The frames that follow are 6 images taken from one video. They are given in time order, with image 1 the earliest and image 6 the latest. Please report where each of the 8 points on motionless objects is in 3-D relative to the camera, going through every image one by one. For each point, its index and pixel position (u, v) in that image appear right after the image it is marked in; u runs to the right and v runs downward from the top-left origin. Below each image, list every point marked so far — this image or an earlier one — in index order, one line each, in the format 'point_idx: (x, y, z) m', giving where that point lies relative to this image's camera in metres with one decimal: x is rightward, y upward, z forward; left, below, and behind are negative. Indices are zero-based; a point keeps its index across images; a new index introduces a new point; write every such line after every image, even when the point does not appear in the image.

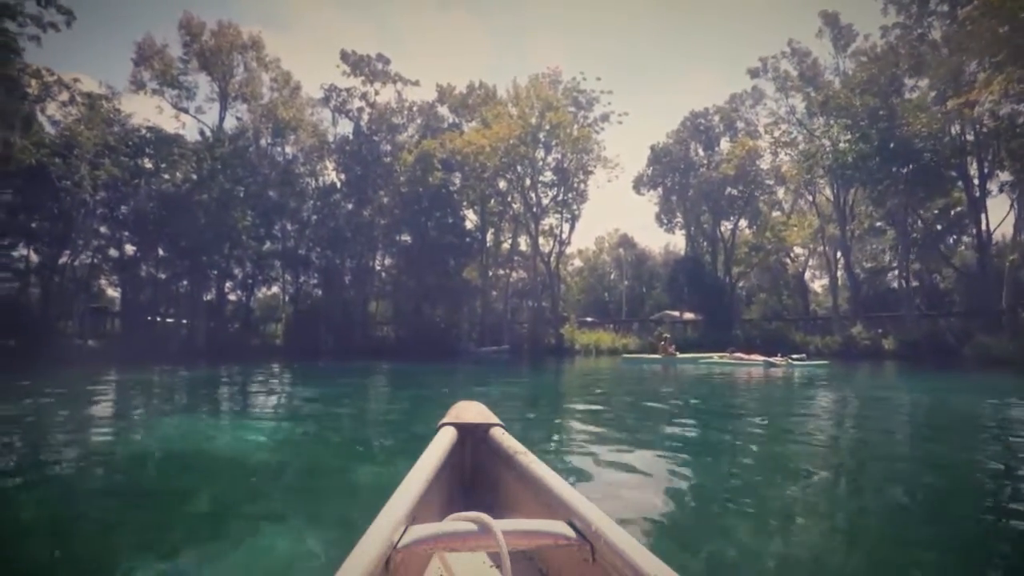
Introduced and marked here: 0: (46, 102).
0: (-9.8, +4.0, +15.0) m
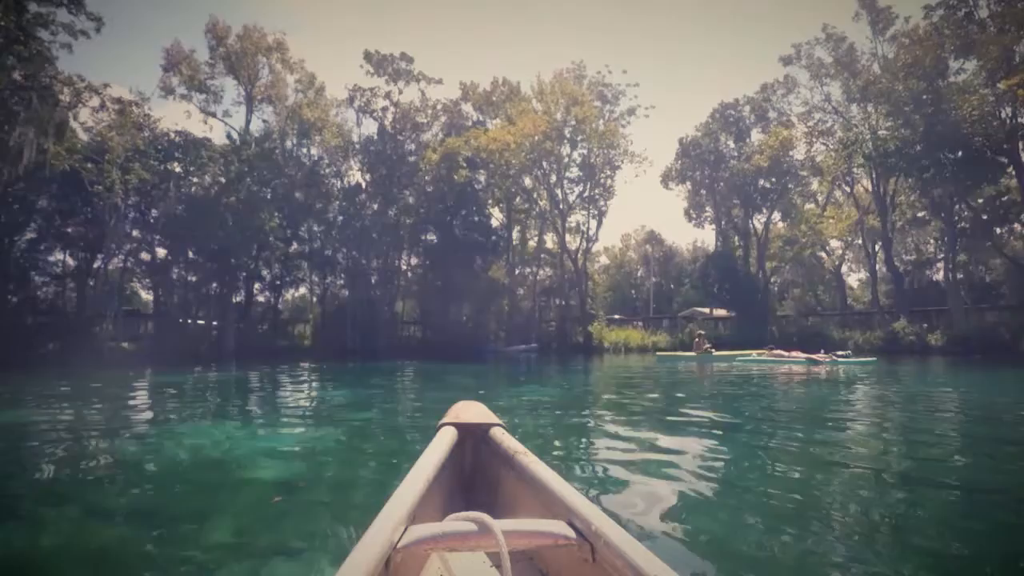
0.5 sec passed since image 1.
0: (-9.2, +3.9, +15.2) m
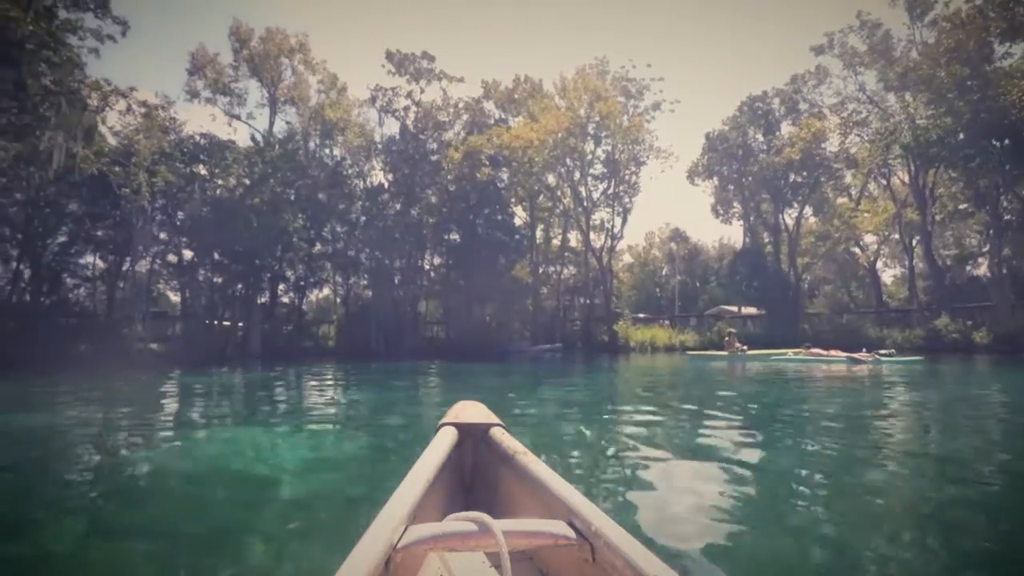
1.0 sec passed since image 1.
0: (-8.7, +3.8, +15.3) m
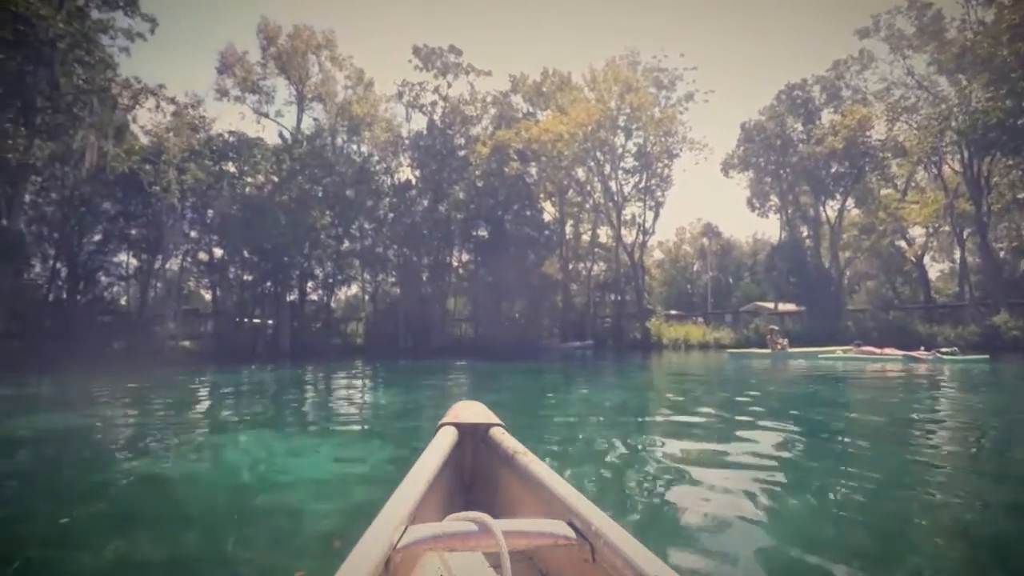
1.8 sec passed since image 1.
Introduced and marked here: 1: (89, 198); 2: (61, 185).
0: (-8.1, +3.9, +15.3) m
1: (-8.9, +1.9, +14.9) m
2: (-9.1, +2.1, +14.5) m
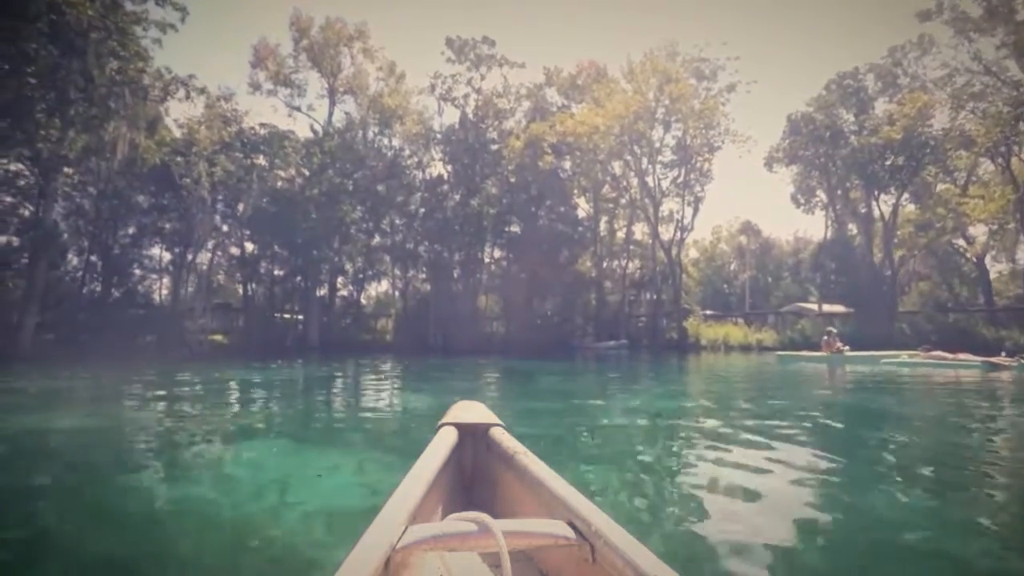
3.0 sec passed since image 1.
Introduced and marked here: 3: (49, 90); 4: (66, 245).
0: (-7.4, +4.0, +15.2) m
1: (-8.2, +2.1, +14.8) m
2: (-8.4, +2.2, +14.4) m
3: (-9.1, +3.9, +13.9) m
4: (-8.8, +0.9, +14.1) m
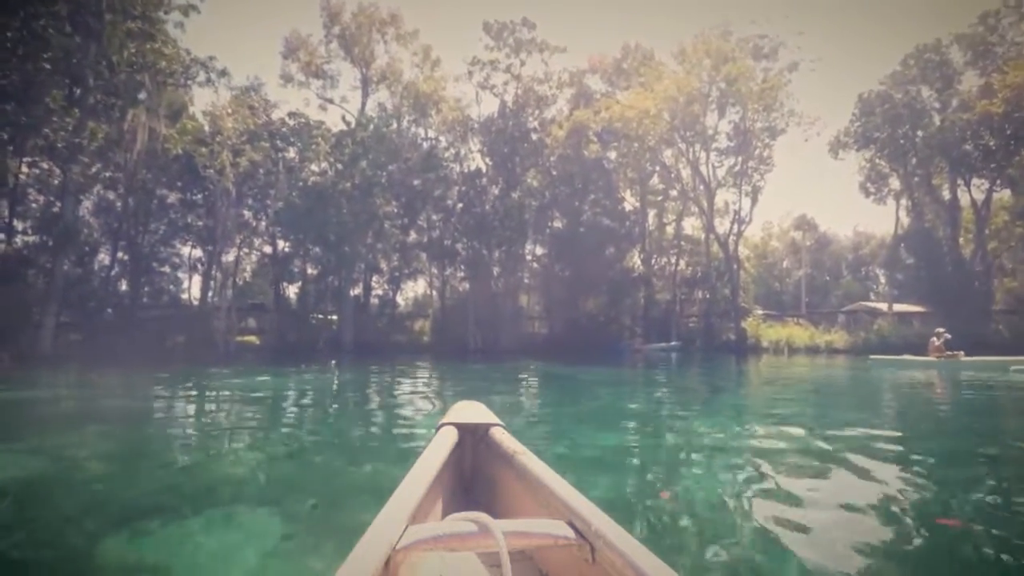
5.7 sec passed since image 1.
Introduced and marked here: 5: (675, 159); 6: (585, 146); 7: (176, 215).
0: (-6.6, +4.1, +14.6) m
1: (-7.4, +2.1, +14.3) m
2: (-7.6, +2.3, +13.9) m
3: (-8.3, +3.9, +13.4) m
4: (-8.0, +0.9, +13.5) m
5: (+4.3, +3.5, +19.3) m
6: (+2.0, +3.8, +19.8) m
7: (-7.0, +1.6, +14.8) m
